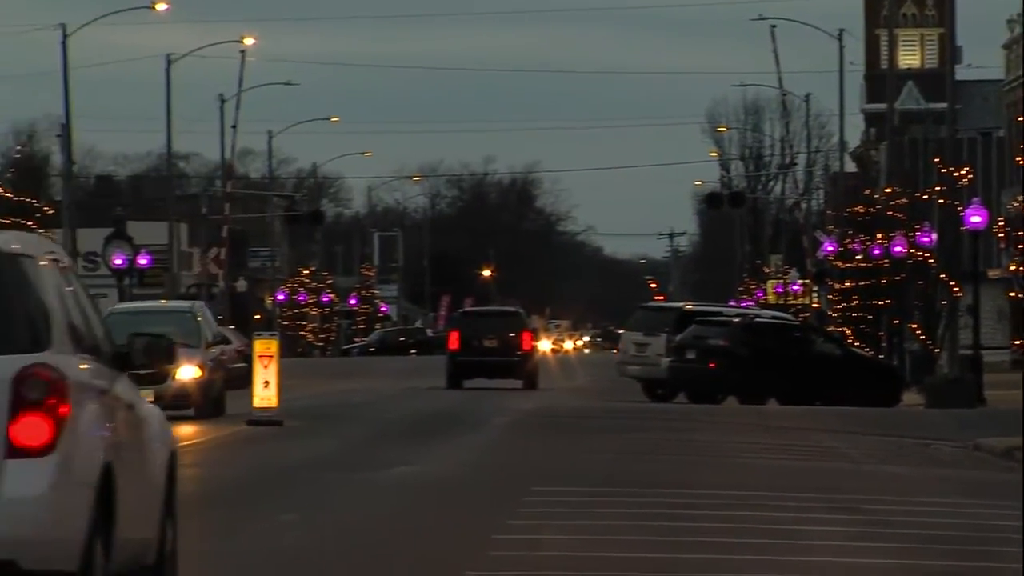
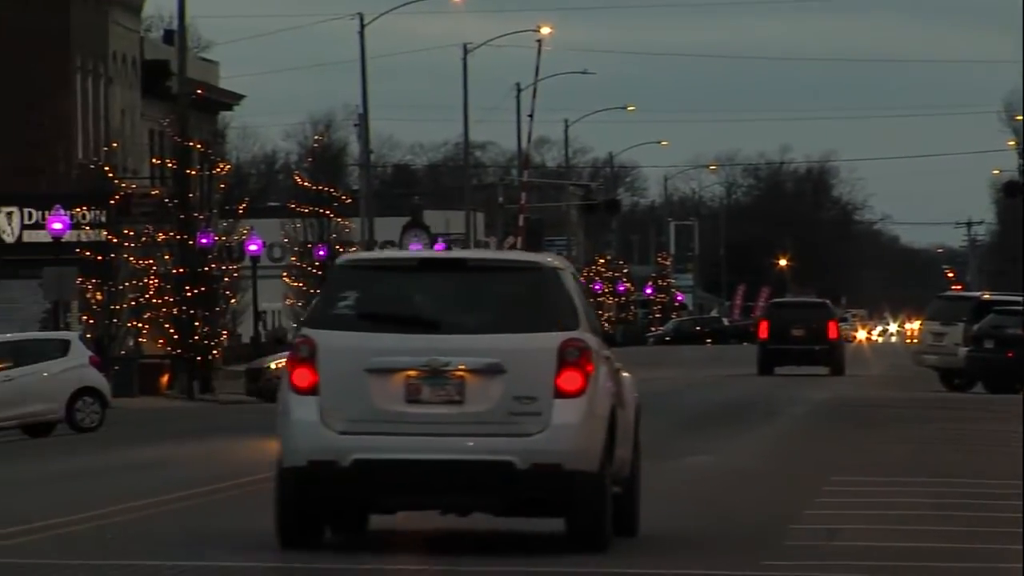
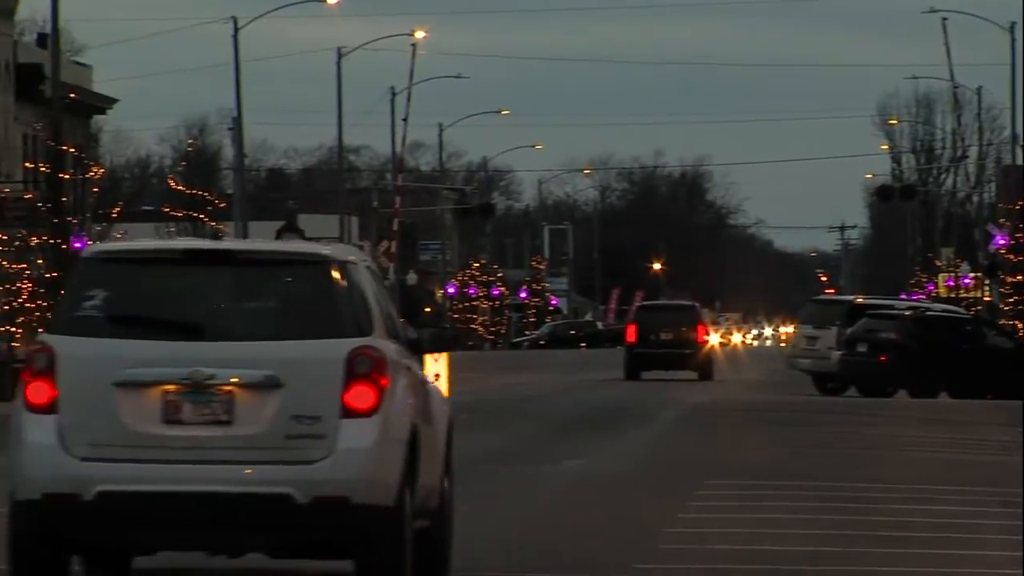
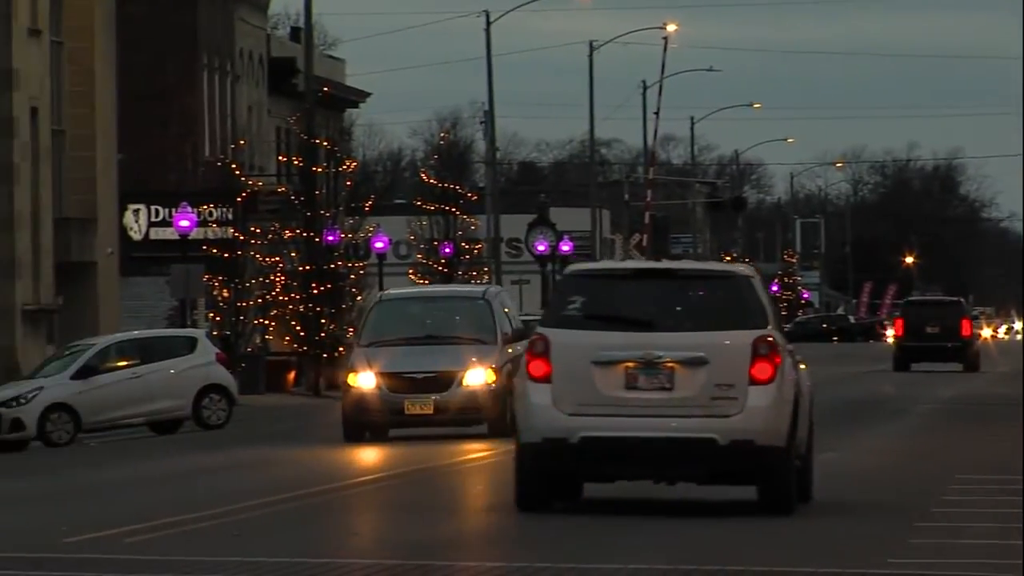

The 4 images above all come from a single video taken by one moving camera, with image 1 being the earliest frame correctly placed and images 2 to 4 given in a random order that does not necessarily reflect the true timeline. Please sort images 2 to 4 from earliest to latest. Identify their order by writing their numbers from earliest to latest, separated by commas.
3, 2, 4
